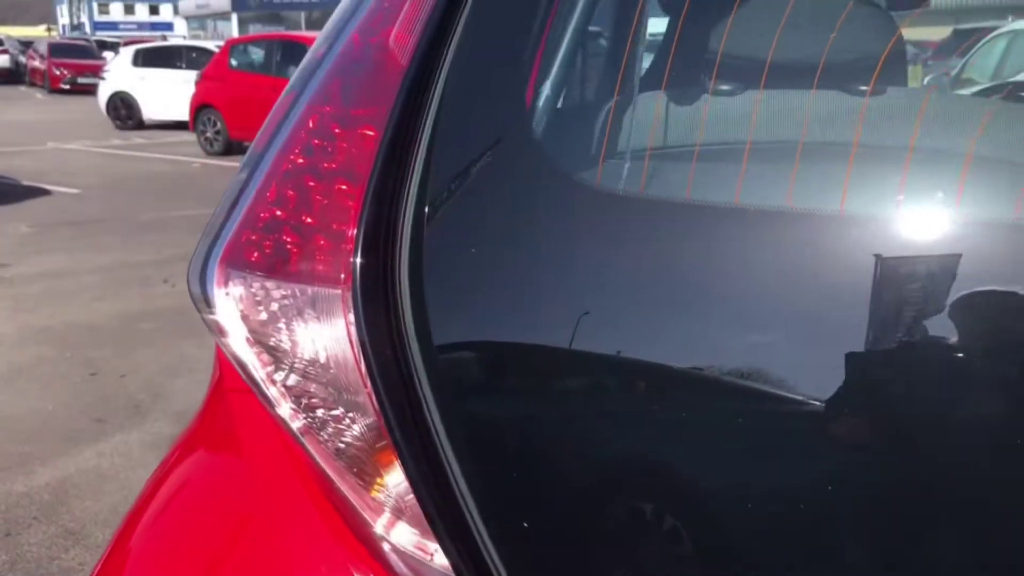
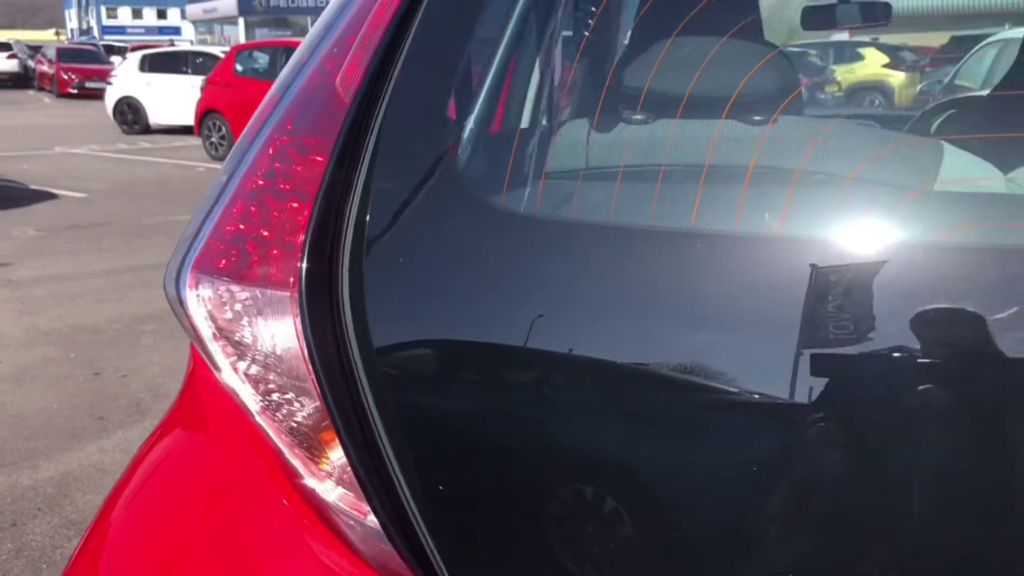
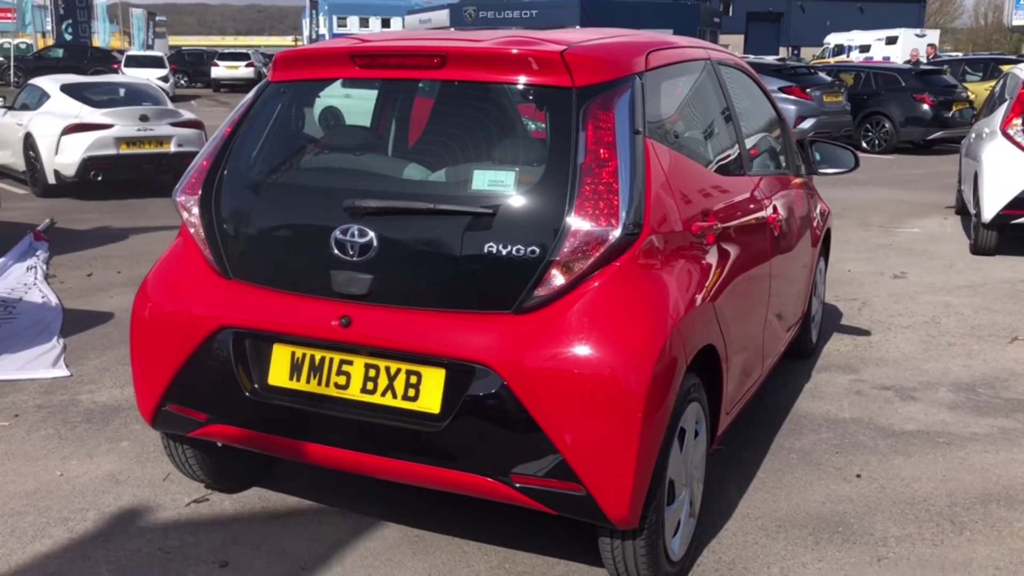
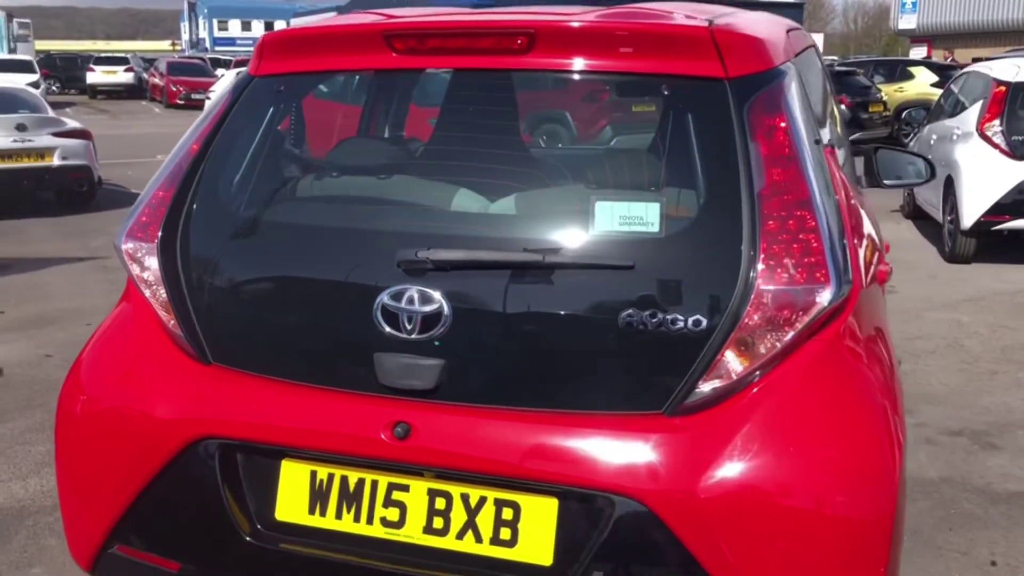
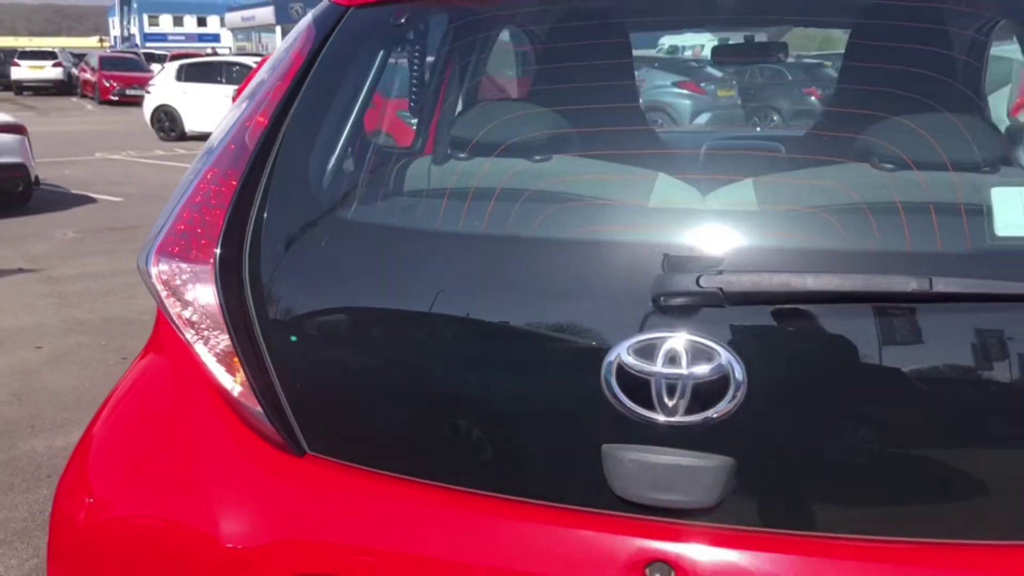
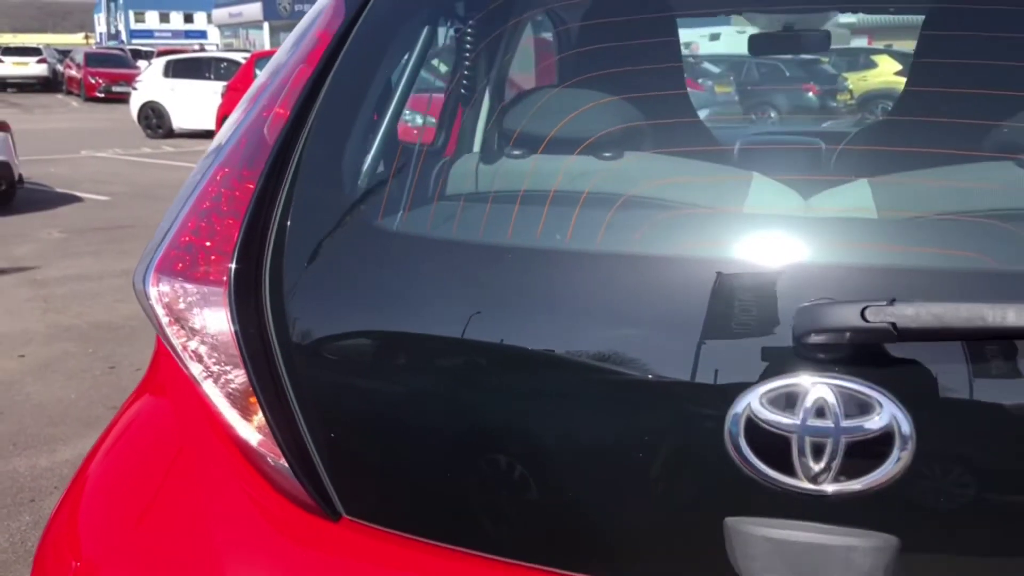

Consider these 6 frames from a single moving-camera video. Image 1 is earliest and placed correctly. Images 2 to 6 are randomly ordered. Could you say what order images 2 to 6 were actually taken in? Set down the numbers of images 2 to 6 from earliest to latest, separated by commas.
2, 6, 5, 4, 3
